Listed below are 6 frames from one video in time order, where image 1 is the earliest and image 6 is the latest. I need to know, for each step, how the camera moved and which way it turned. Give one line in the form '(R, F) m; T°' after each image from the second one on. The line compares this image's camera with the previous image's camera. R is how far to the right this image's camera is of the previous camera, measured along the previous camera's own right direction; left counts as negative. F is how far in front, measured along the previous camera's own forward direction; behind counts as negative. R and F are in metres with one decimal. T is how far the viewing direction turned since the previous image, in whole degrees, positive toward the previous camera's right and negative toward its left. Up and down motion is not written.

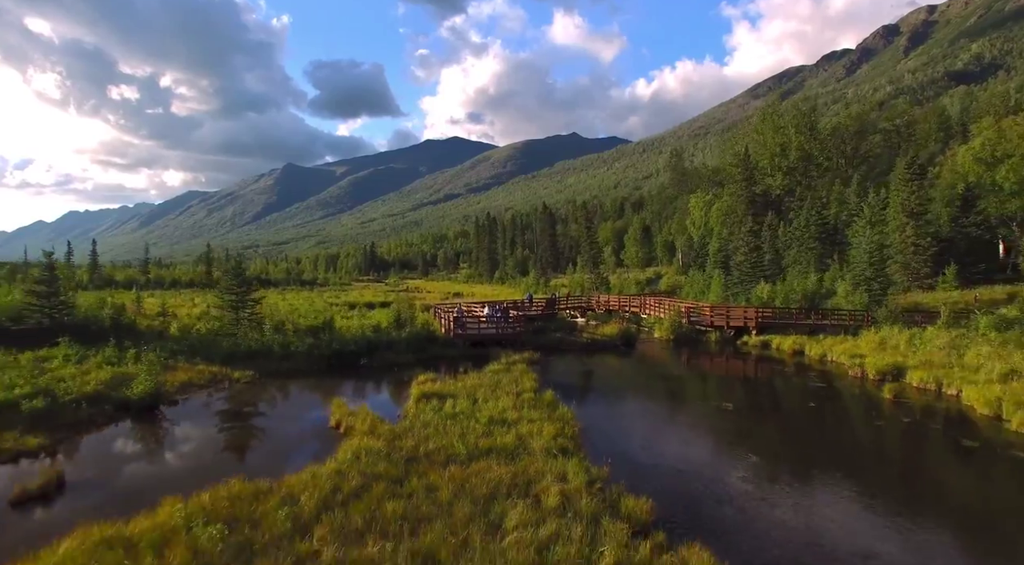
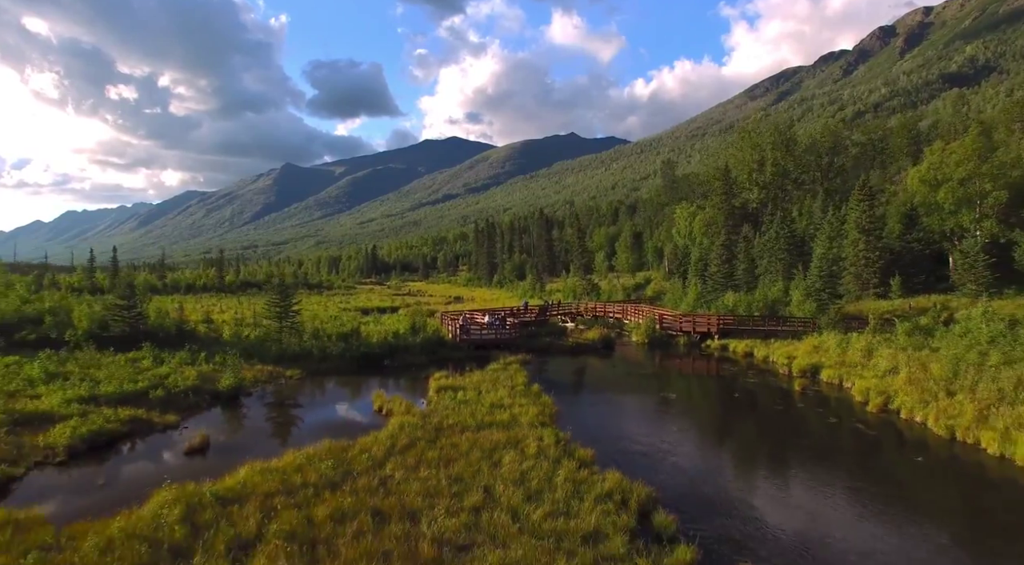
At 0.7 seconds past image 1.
(+0.1, -6.0) m; 0°
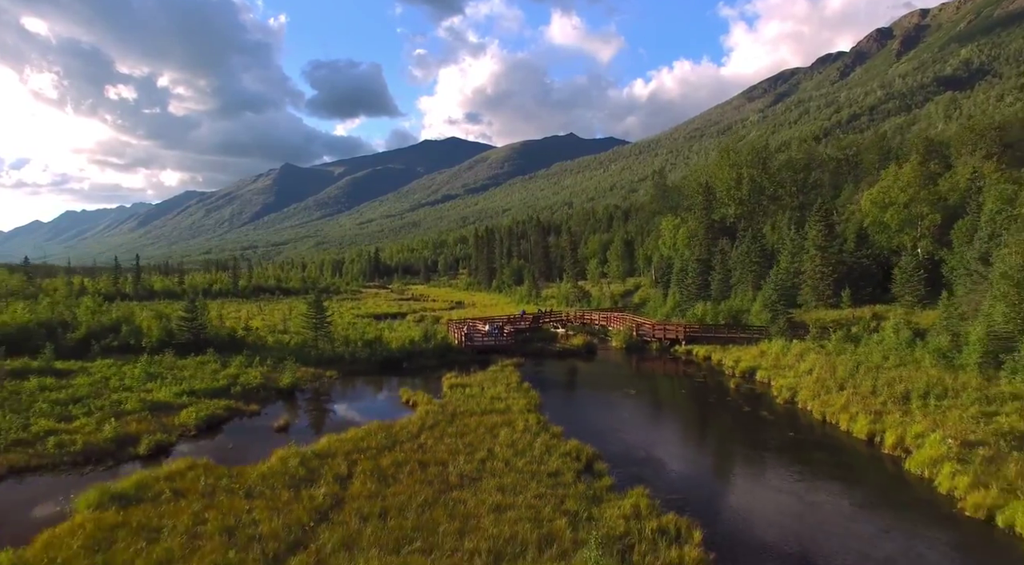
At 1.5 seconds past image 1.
(+0.2, -7.0) m; 0°
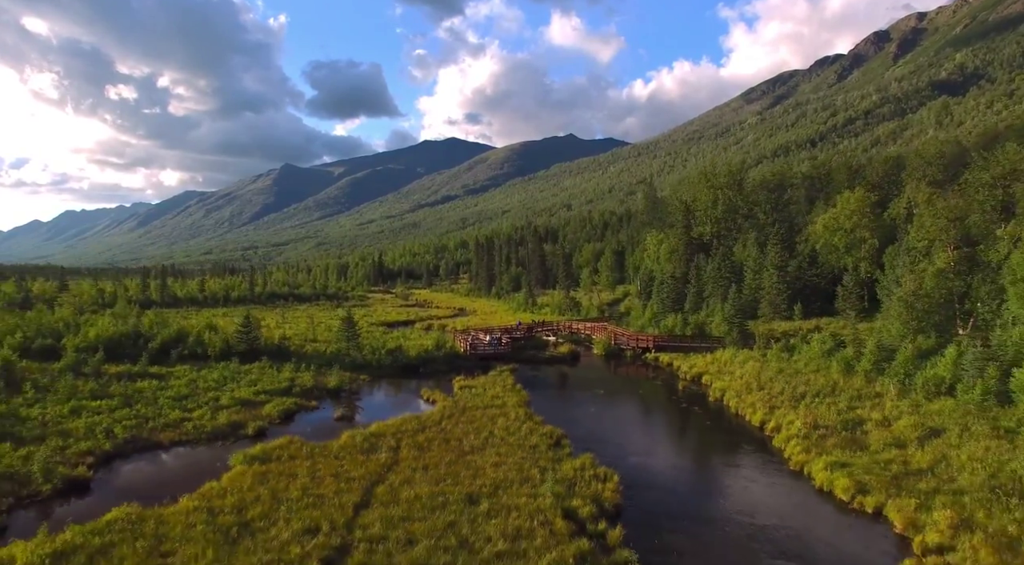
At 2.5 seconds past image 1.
(+0.2, -9.0) m; 0°
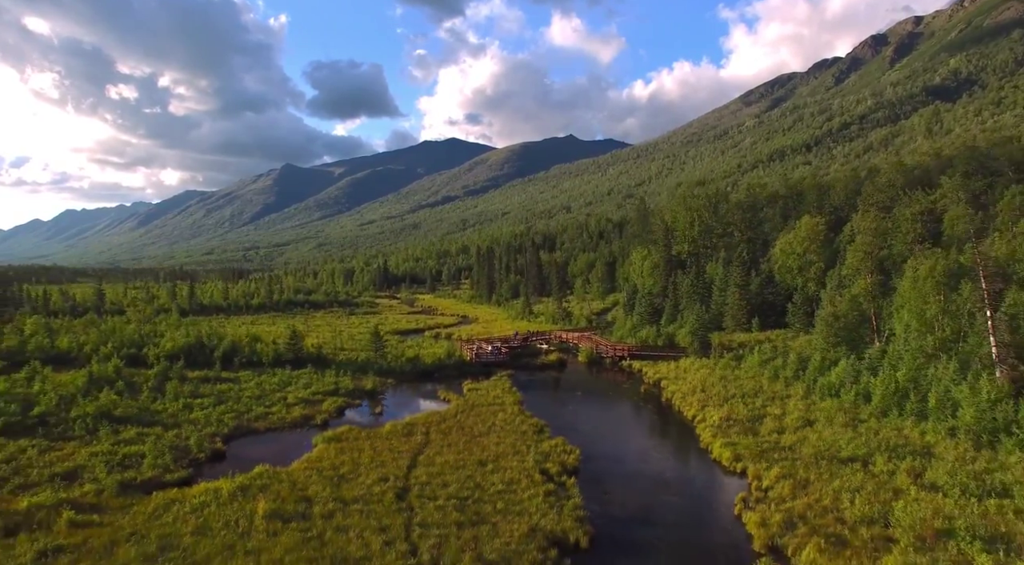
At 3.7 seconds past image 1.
(+0.2, -11.1) m; 0°
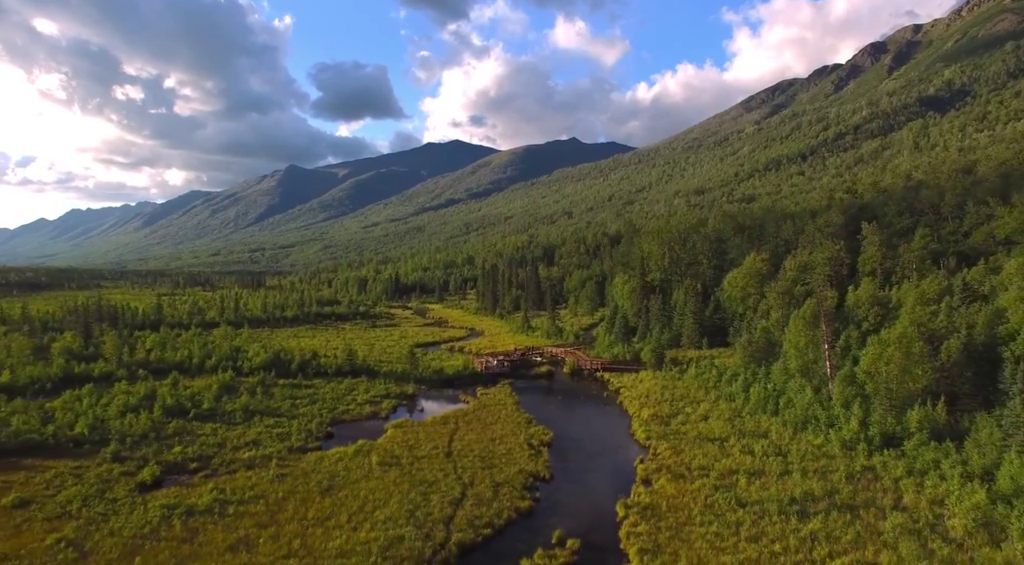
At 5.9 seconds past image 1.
(+0.2, -20.5) m; 0°
